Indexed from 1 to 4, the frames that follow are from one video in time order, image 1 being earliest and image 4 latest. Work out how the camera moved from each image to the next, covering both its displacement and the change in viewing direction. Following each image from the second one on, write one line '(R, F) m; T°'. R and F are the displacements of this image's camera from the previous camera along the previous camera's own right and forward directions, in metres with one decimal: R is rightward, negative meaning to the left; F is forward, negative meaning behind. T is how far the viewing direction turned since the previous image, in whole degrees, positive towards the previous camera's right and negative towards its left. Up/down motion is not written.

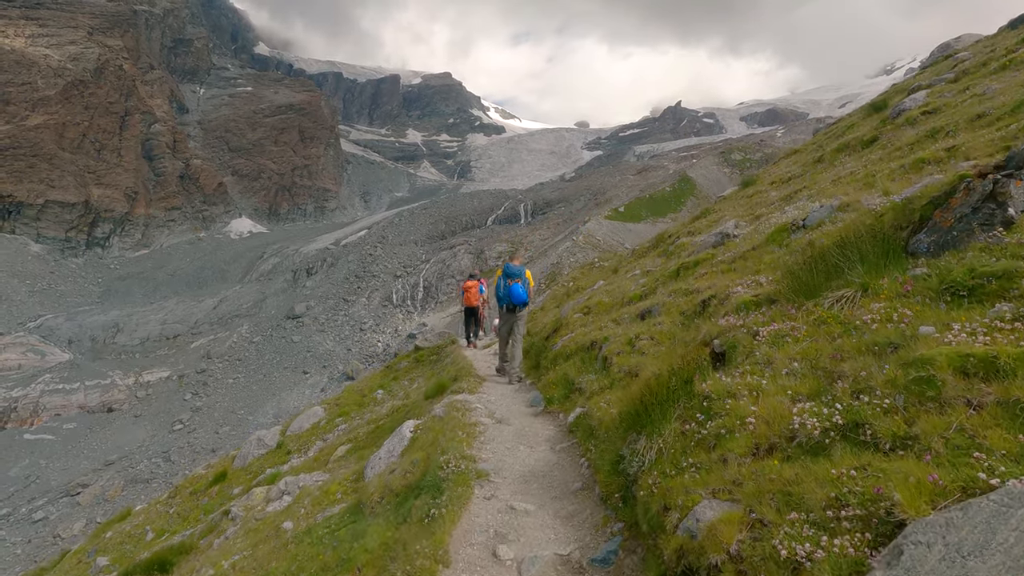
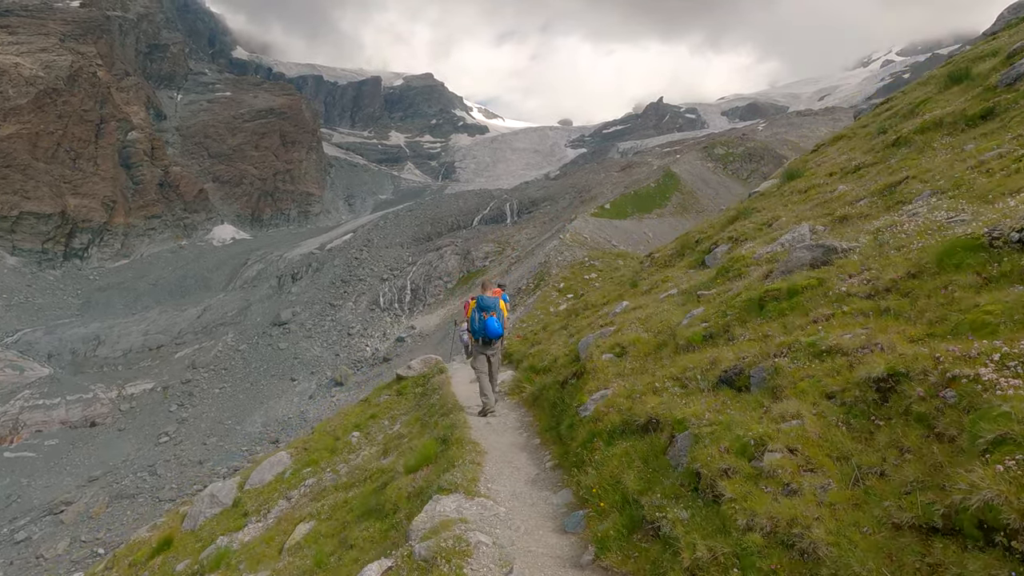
(-0.2, +1.8) m; +1°
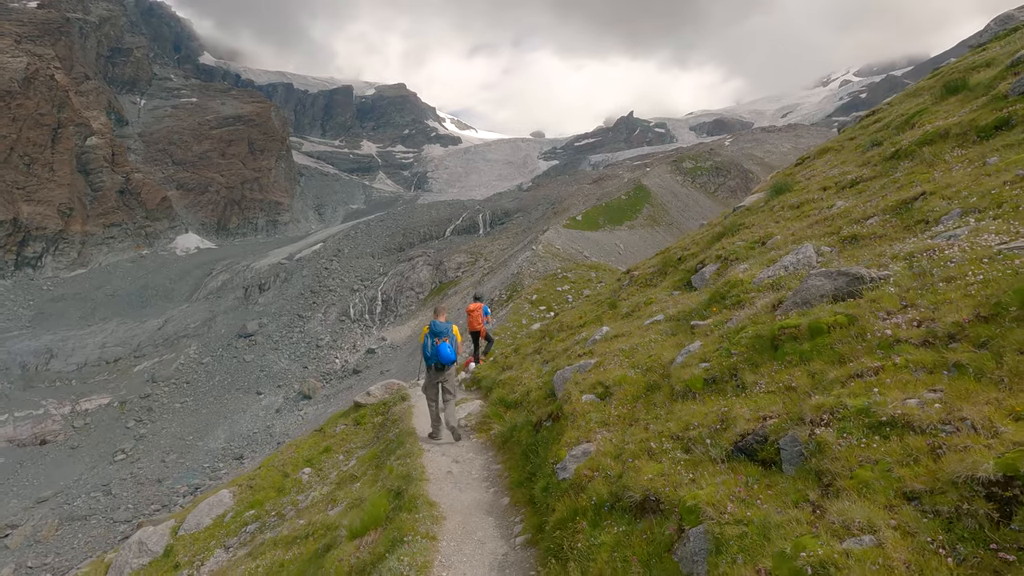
(+0.1, +0.8) m; +3°
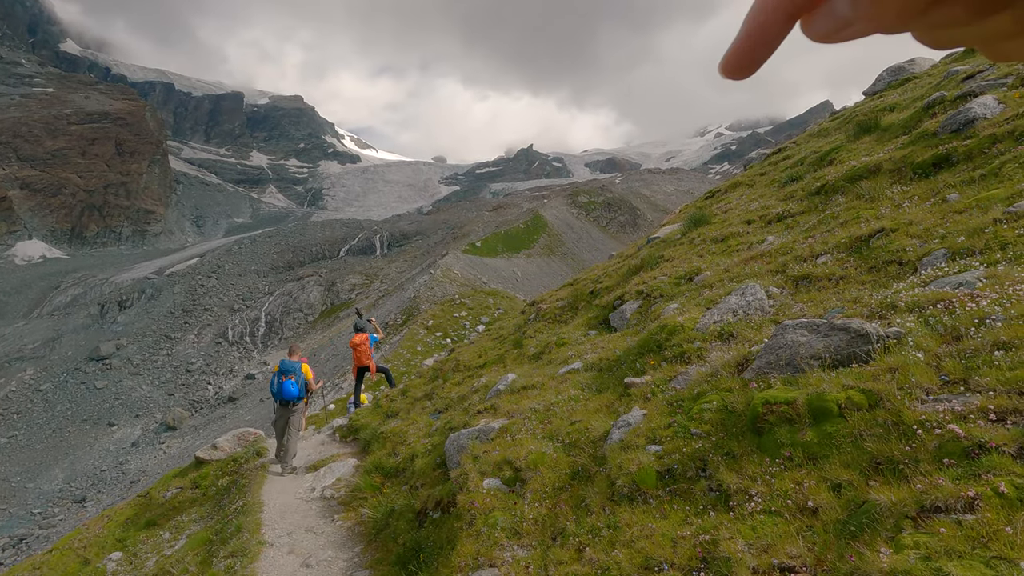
(+0.1, +1.2) m; +11°
